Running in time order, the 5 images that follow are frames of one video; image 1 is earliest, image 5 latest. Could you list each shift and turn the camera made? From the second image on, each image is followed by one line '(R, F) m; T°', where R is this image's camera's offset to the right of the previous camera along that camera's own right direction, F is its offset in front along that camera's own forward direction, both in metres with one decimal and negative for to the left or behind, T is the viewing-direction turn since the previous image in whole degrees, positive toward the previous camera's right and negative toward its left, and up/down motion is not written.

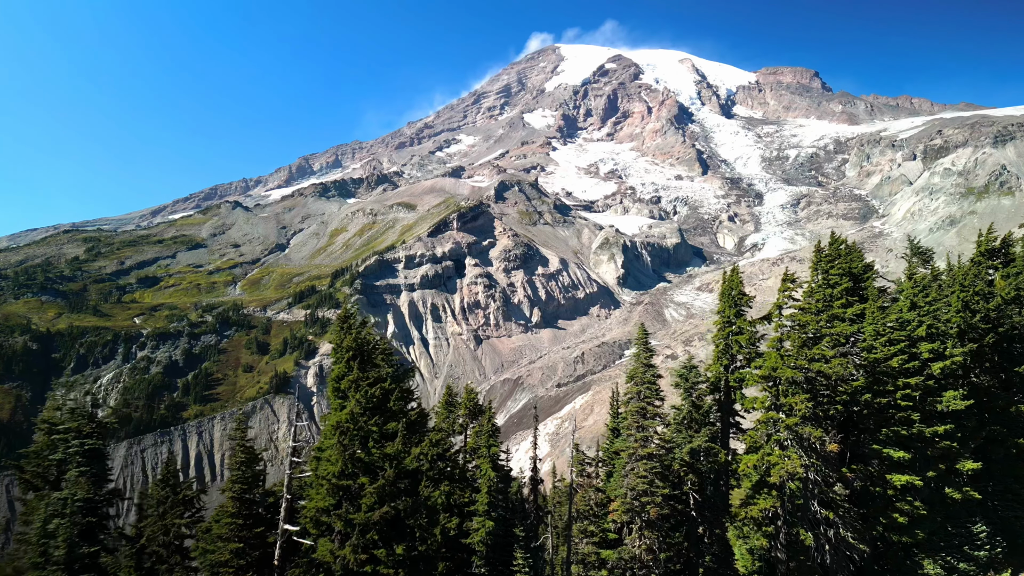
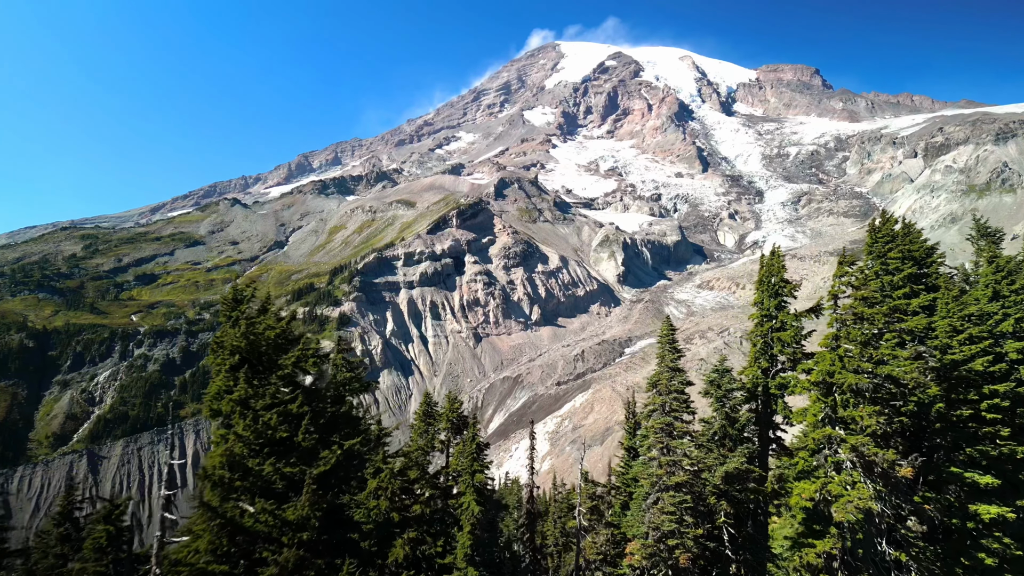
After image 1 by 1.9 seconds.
(+0.2, +2.3) m; 0°
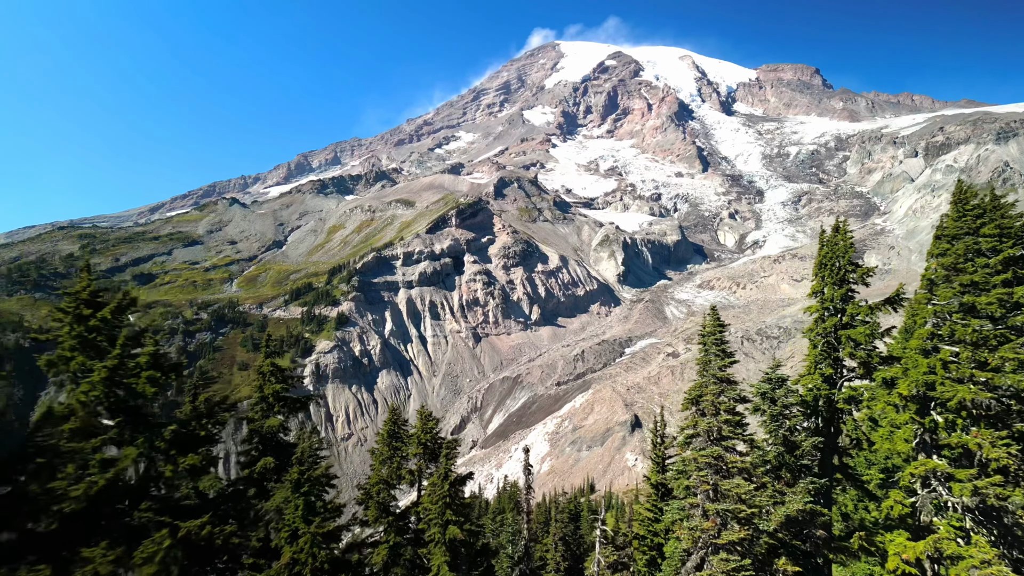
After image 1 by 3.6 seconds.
(+0.2, +2.4) m; 0°
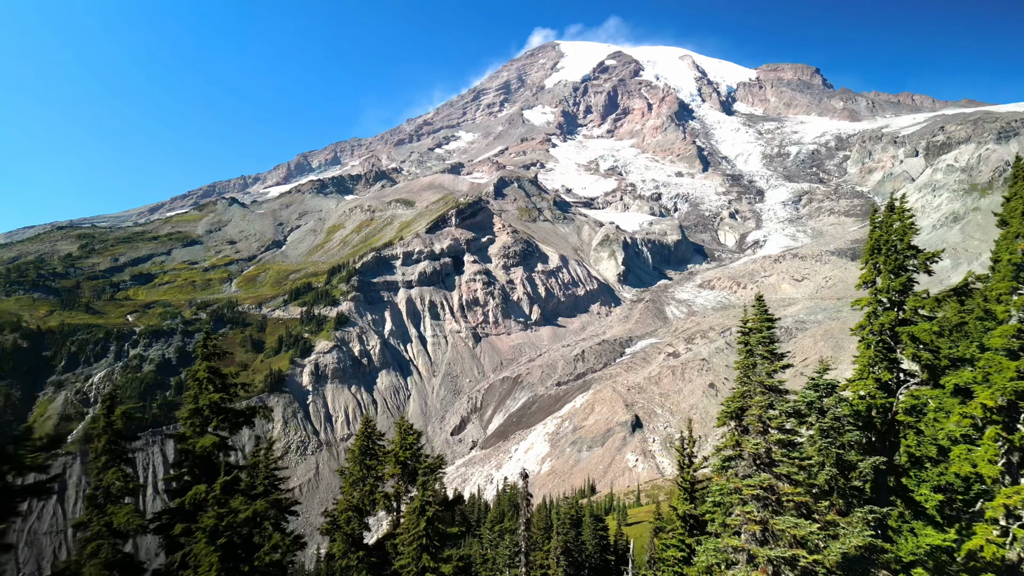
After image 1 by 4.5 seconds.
(+0.1, +1.3) m; 0°
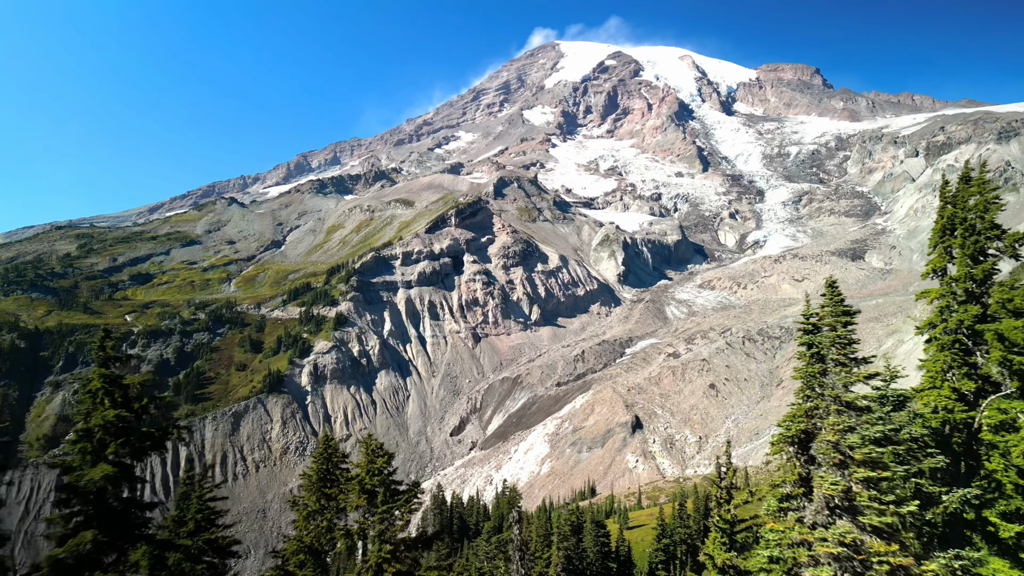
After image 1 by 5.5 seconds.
(+0.1, +1.3) m; 0°
